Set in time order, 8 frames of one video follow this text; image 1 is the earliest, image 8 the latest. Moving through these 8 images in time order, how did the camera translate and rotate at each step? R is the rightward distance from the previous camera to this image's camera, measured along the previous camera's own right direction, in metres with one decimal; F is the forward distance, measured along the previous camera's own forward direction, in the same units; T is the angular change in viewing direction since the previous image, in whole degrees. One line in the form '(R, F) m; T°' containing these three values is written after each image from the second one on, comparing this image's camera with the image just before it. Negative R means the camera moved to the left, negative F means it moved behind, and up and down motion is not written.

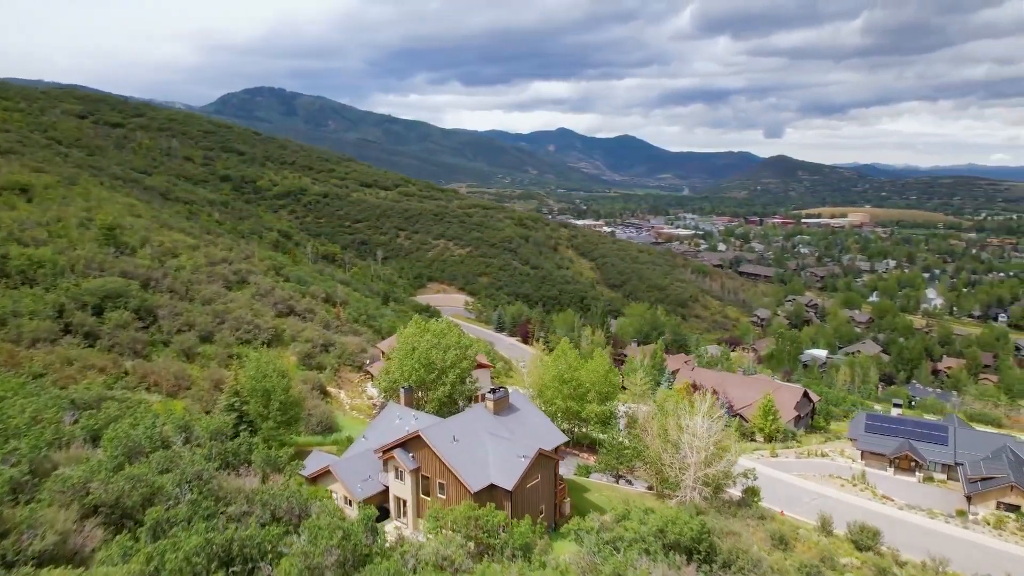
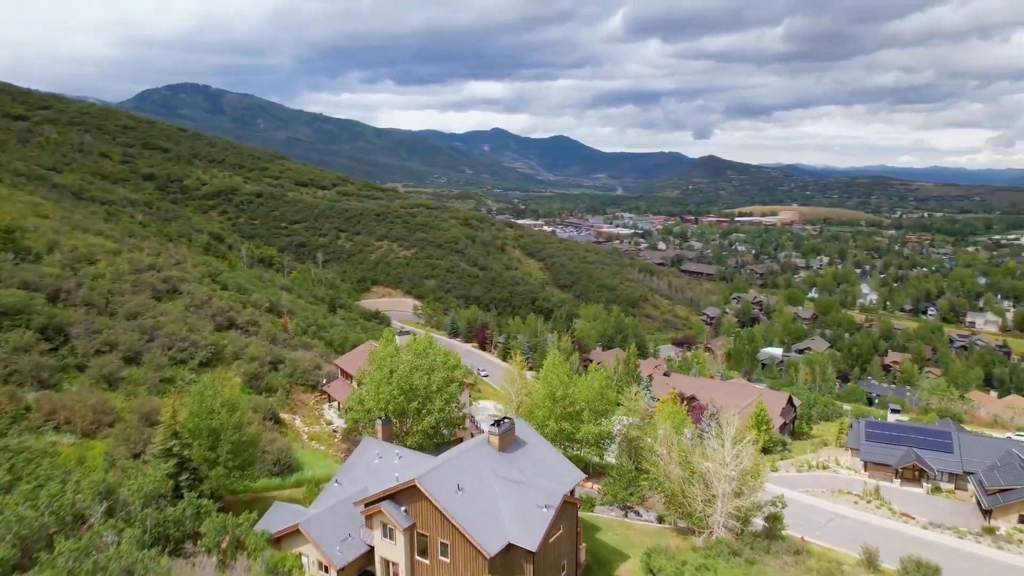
(-1.5, +3.1) m; +5°
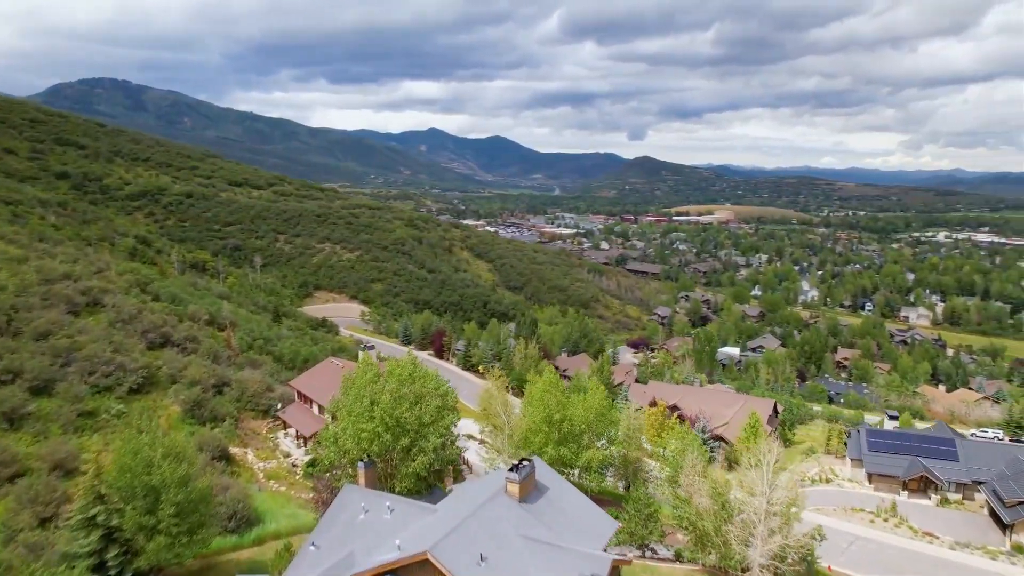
(-1.4, +2.8) m; +5°
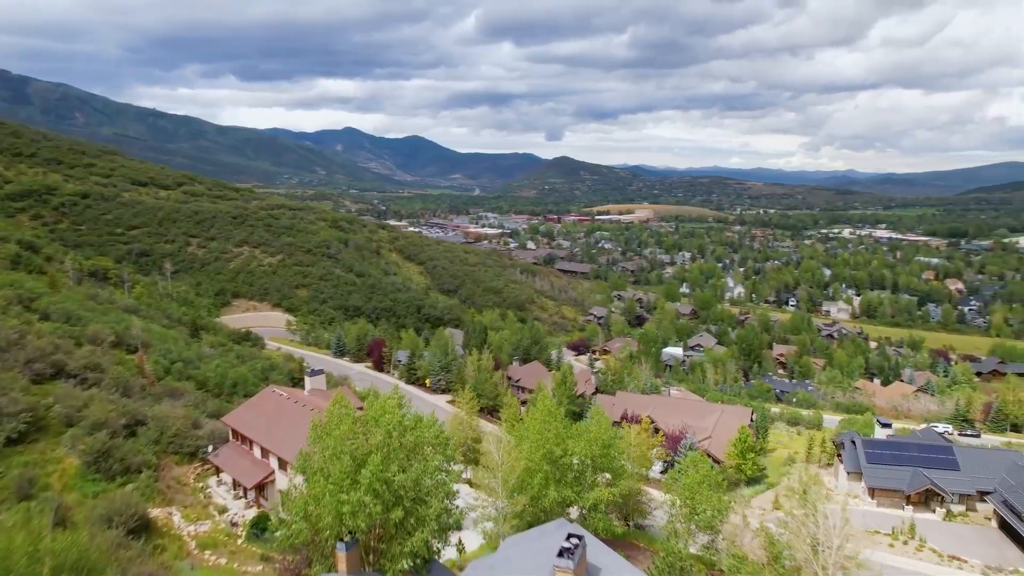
(-1.6, +3.2) m; +7°
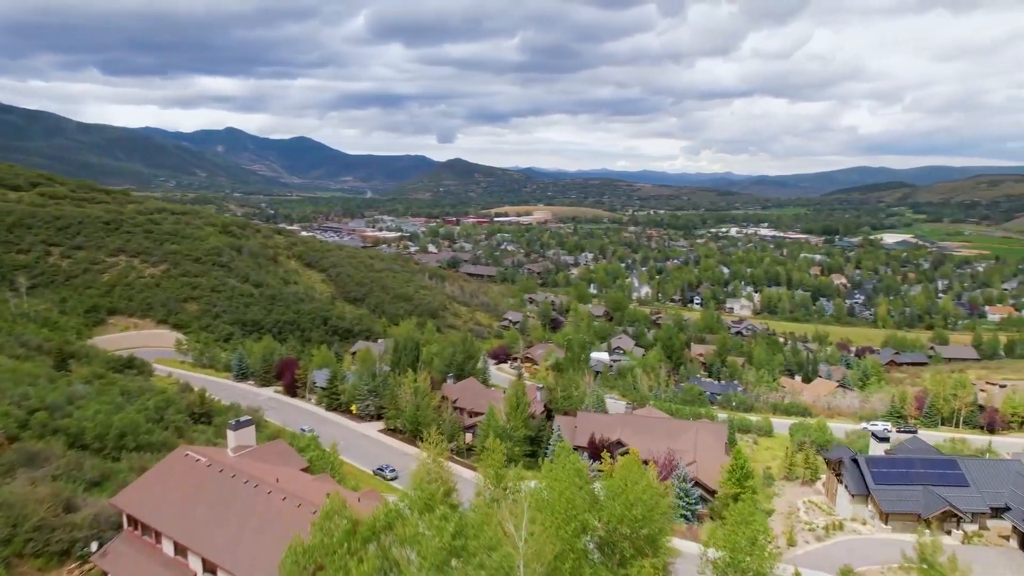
(-2.0, +4.2) m; +9°
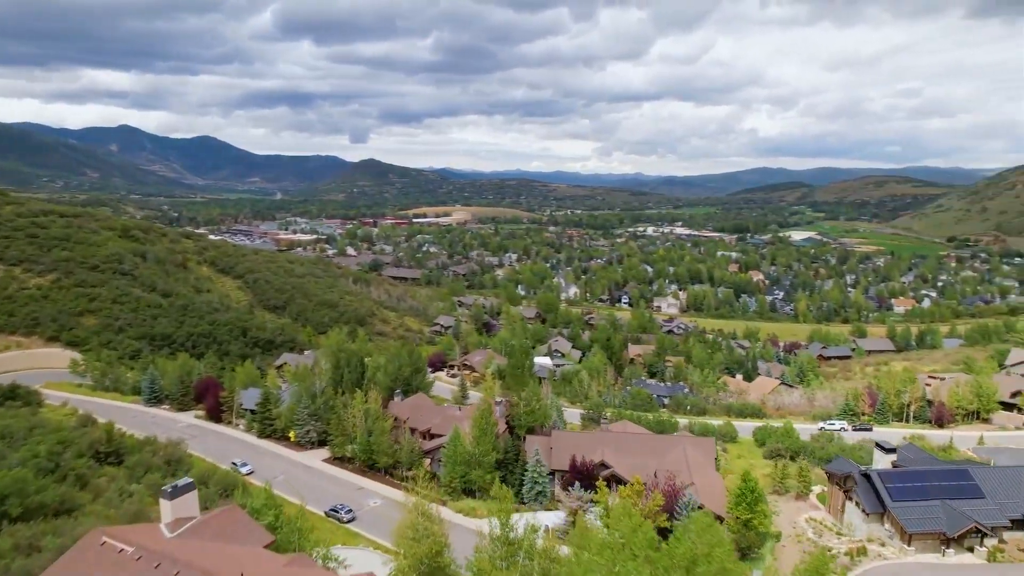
(-1.8, +3.1) m; +7°
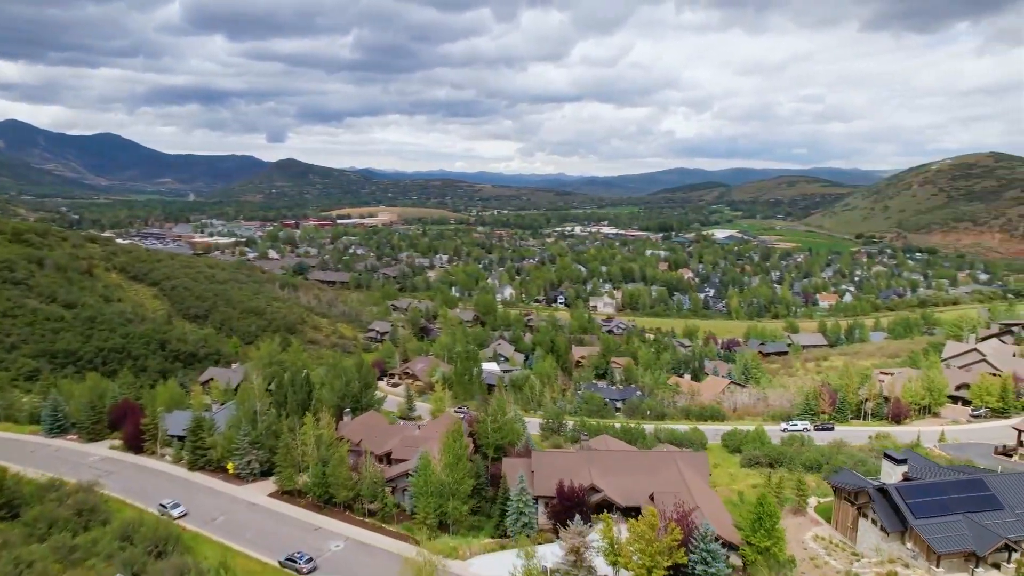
(-1.6, +2.7) m; +6°
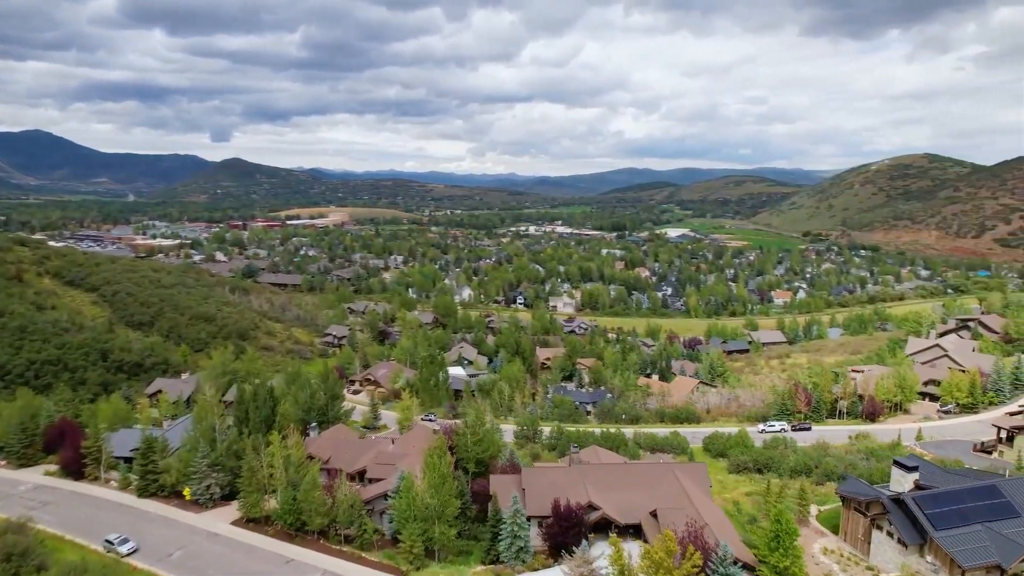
(-1.1, +1.7) m; +4°
